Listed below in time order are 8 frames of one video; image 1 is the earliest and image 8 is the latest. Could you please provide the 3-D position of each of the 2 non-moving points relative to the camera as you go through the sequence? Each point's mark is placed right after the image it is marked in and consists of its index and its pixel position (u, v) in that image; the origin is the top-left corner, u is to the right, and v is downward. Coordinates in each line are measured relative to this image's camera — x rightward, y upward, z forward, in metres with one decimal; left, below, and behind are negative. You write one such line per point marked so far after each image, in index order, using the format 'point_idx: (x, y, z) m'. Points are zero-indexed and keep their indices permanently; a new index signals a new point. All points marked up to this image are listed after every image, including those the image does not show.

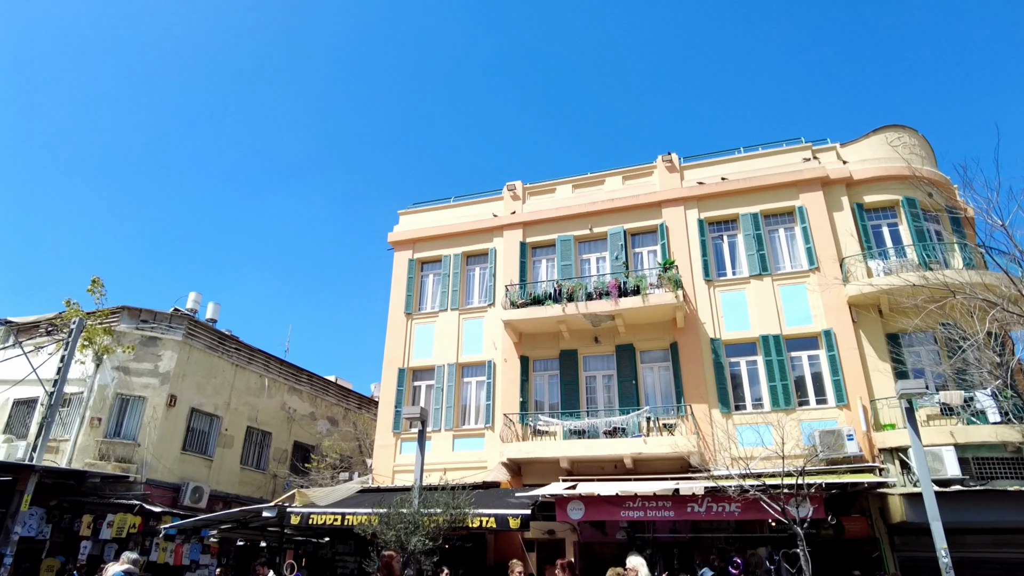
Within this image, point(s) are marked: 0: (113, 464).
0: (-9.8, -4.3, +16.7) m
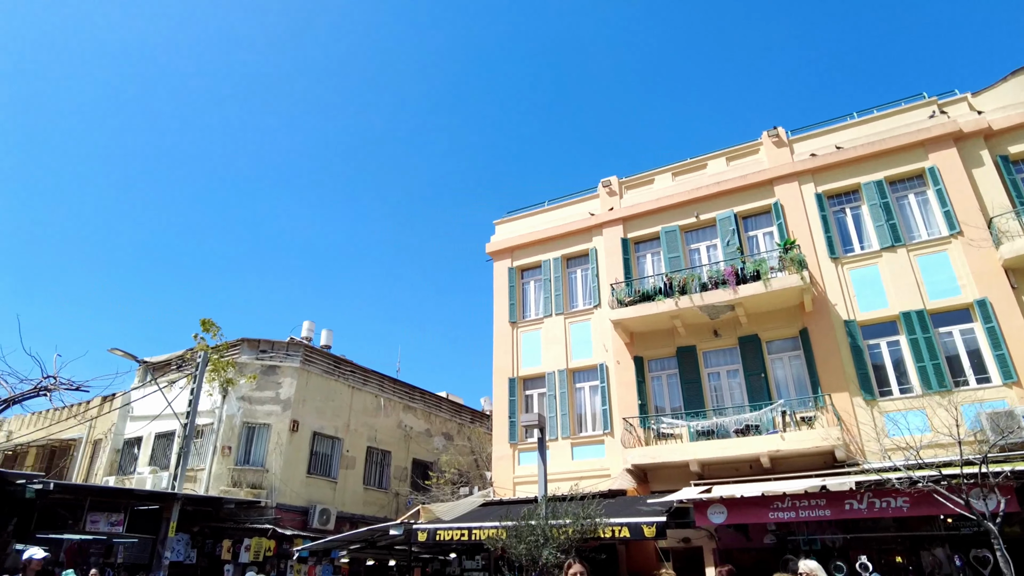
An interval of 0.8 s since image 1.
0: (-6.8, -5.1, +17.3) m
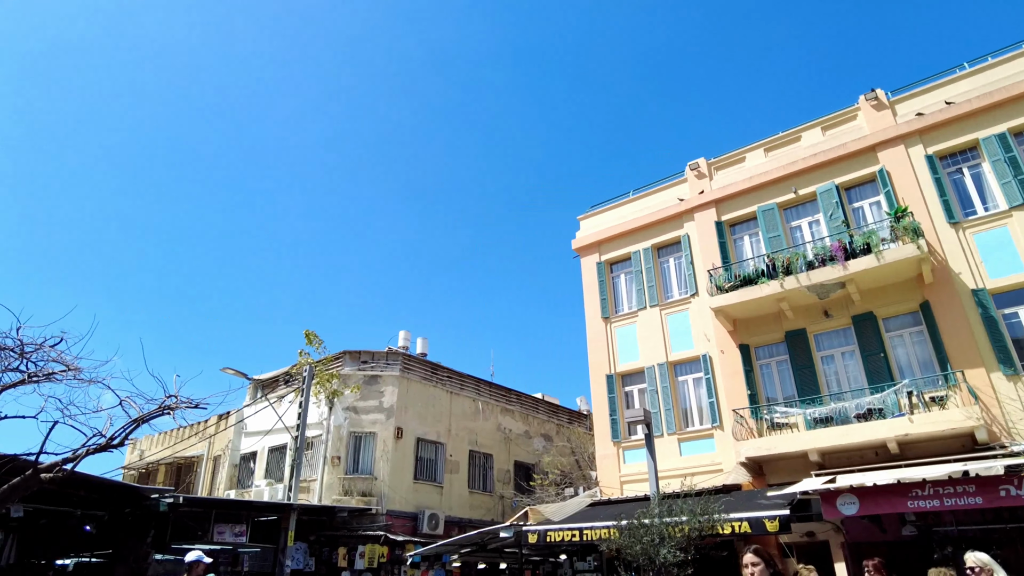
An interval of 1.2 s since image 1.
0: (-4.0, -5.5, +17.7) m
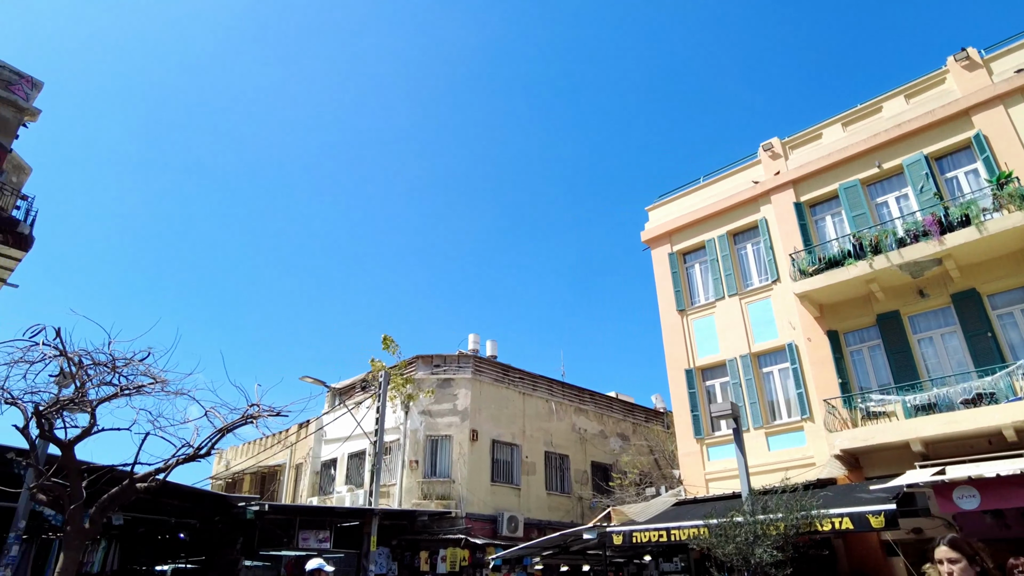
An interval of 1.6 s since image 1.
0: (-2.0, -5.6, +17.7) m
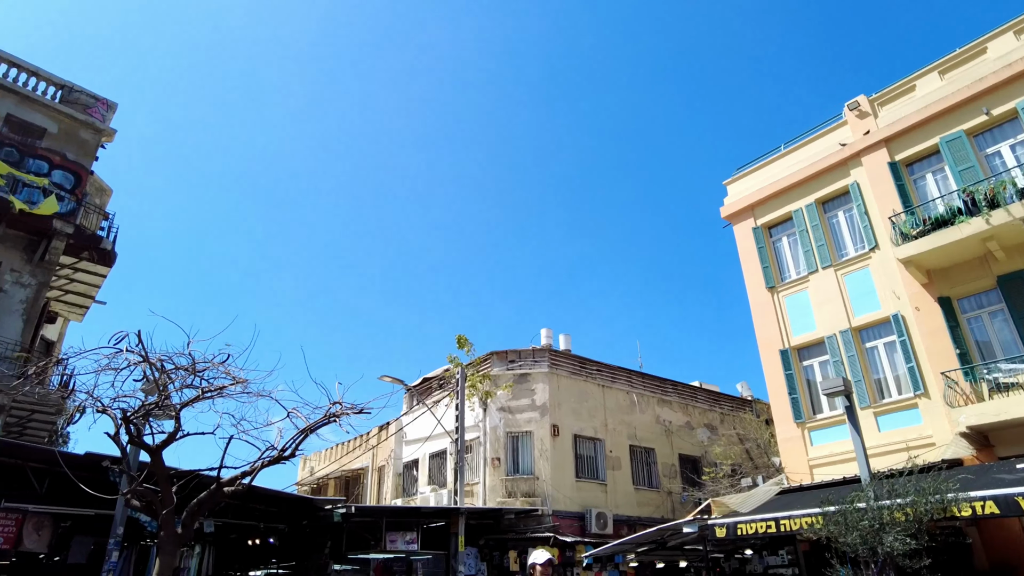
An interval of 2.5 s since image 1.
0: (+0.2, -5.4, +17.3) m
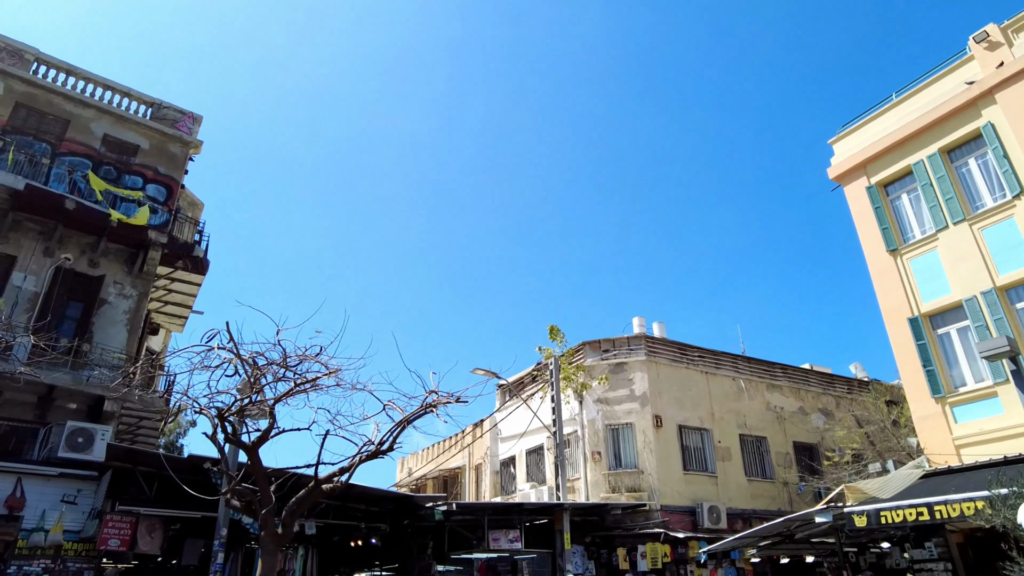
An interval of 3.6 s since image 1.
0: (+2.8, -5.0, +16.4) m
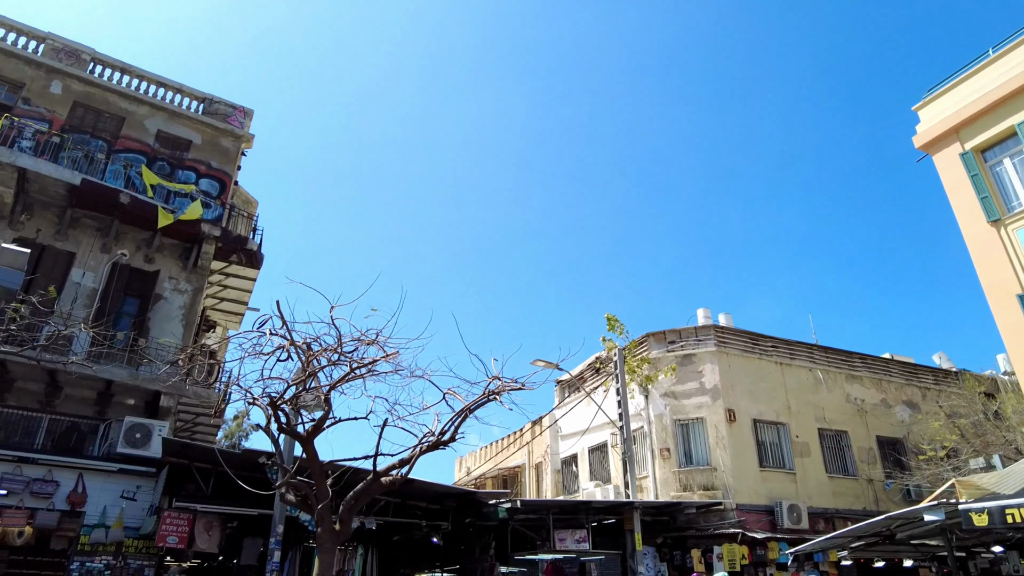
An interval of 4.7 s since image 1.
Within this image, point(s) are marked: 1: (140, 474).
0: (+4.2, -4.7, +15.4) m
1: (-6.3, -3.2, +11.5) m
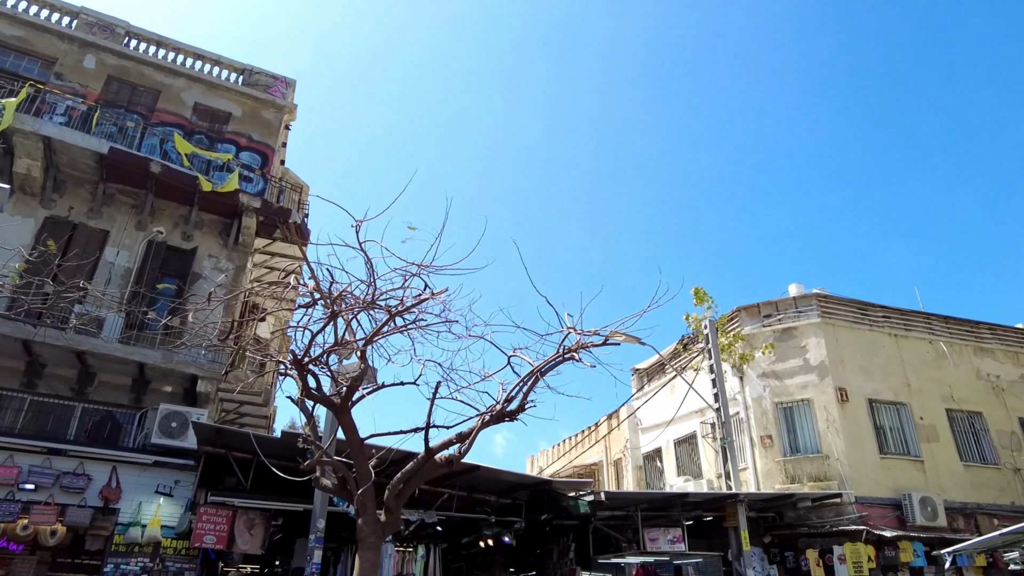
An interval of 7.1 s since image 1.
0: (+5.8, -3.8, +13.3) m
1: (-5.1, -2.8, +10.4) m
